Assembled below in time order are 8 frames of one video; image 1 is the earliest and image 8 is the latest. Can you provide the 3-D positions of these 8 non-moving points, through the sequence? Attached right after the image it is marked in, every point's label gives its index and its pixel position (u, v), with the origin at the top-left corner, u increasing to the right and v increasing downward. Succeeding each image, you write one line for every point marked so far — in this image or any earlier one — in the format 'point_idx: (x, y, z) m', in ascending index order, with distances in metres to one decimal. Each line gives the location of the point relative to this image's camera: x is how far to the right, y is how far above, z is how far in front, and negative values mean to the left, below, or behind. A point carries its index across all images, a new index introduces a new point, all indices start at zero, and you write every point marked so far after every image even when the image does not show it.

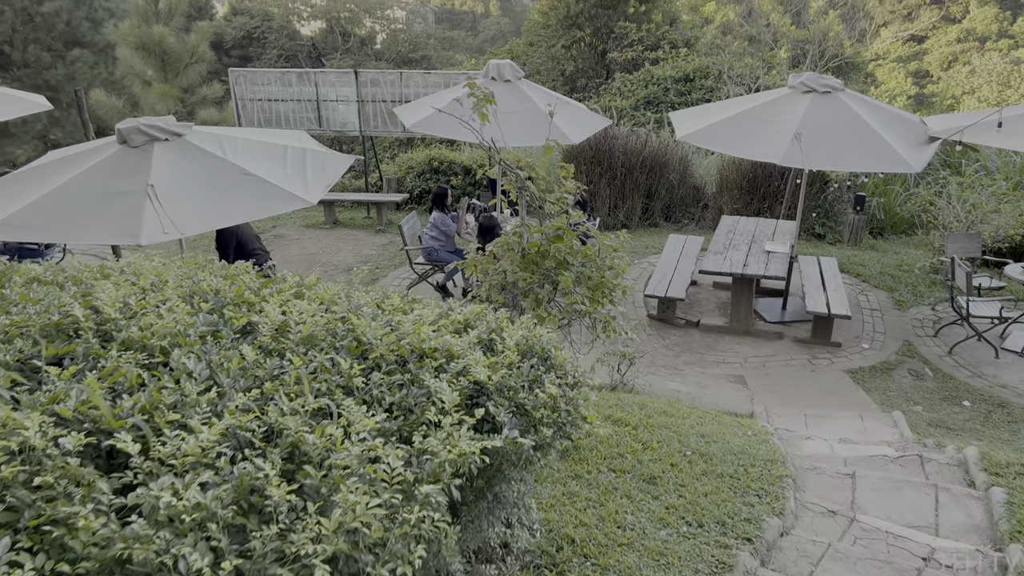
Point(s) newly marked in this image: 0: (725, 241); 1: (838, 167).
0: (+2.0, +0.5, +7.7) m
1: (+2.4, +0.9, +6.1) m
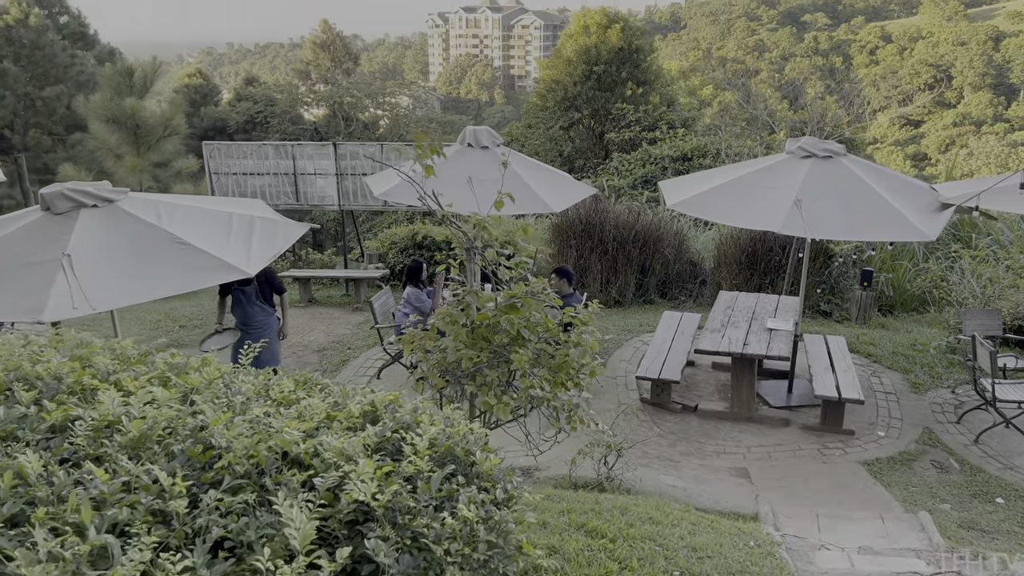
0: (+1.8, -0.2, +7.1) m
1: (+2.2, +0.3, +5.5) m
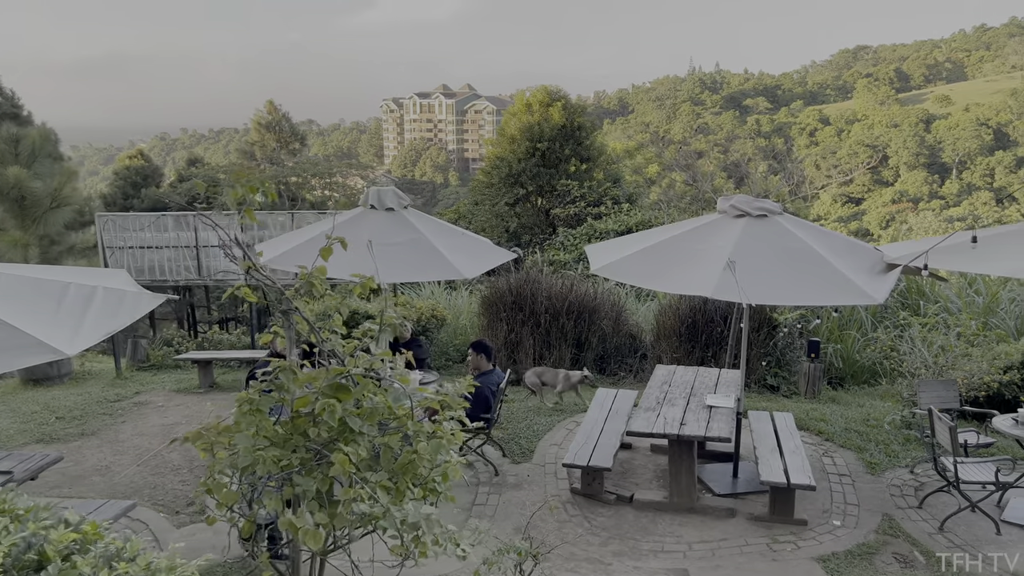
0: (+1.1, -0.8, +6.4) m
1: (+1.6, -0.1, +4.9) m
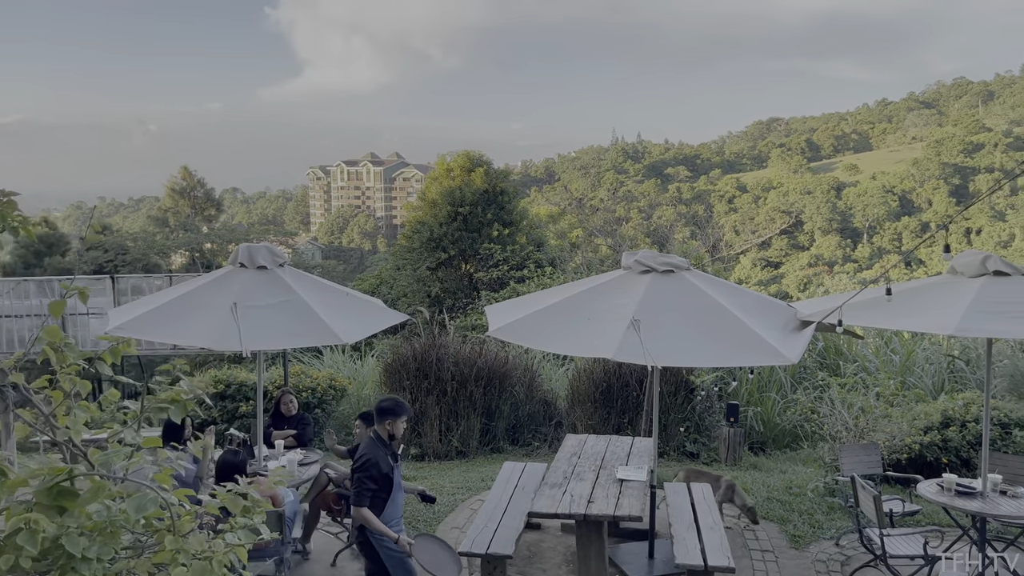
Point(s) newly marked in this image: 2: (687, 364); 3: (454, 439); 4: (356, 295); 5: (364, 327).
0: (+0.4, -1.3, +5.8) m
1: (+1.0, -0.4, +4.5) m
2: (+1.0, -0.4, +4.5) m
3: (-0.6, -1.5, +8.1) m
4: (-1.0, -0.1, +5.5) m
5: (-0.9, -0.3, +5.2) m
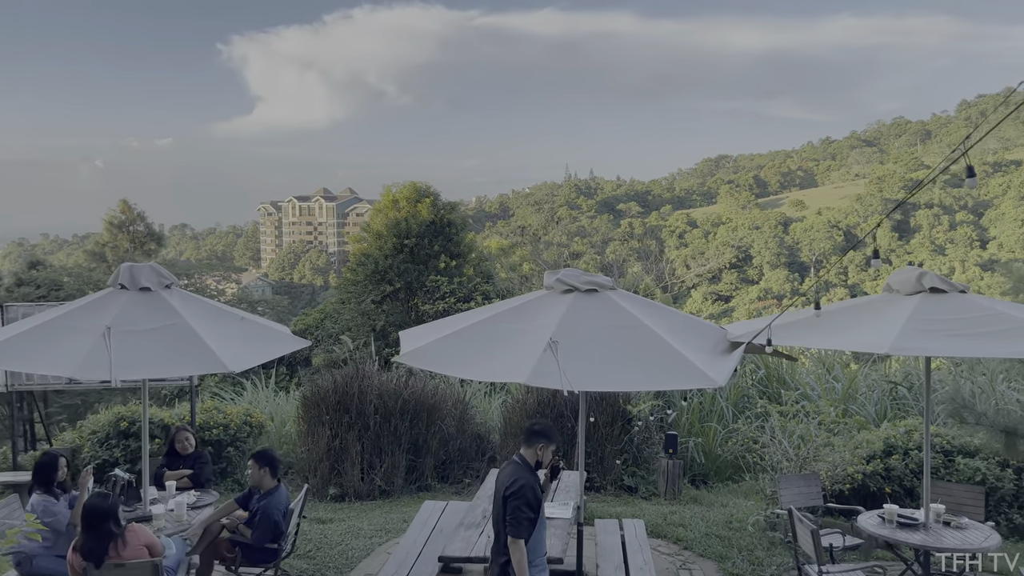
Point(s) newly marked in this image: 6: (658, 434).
0: (-0.2, -1.4, +5.4) m
1: (+0.5, -0.5, +4.1) m
2: (+0.5, -0.5, +4.1) m
3: (-1.2, -1.7, +7.6) m
4: (-1.6, -0.2, +5.1) m
5: (-1.5, -0.4, +4.7) m
6: (+1.5, -1.5, +8.4) m
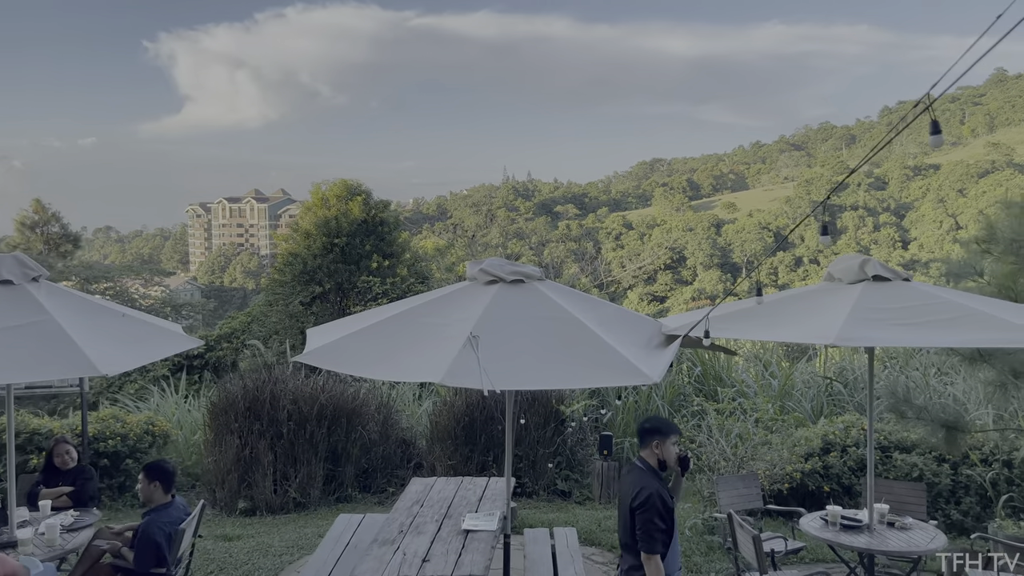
0: (-0.6, -1.4, +4.9) m
1: (+0.1, -0.4, +3.7) m
2: (+0.1, -0.4, +3.7) m
3: (-1.9, -1.7, +7.0) m
4: (-2.0, -0.2, +4.5) m
5: (-1.9, -0.3, +4.2) m
6: (+0.8, -1.4, +8.0) m
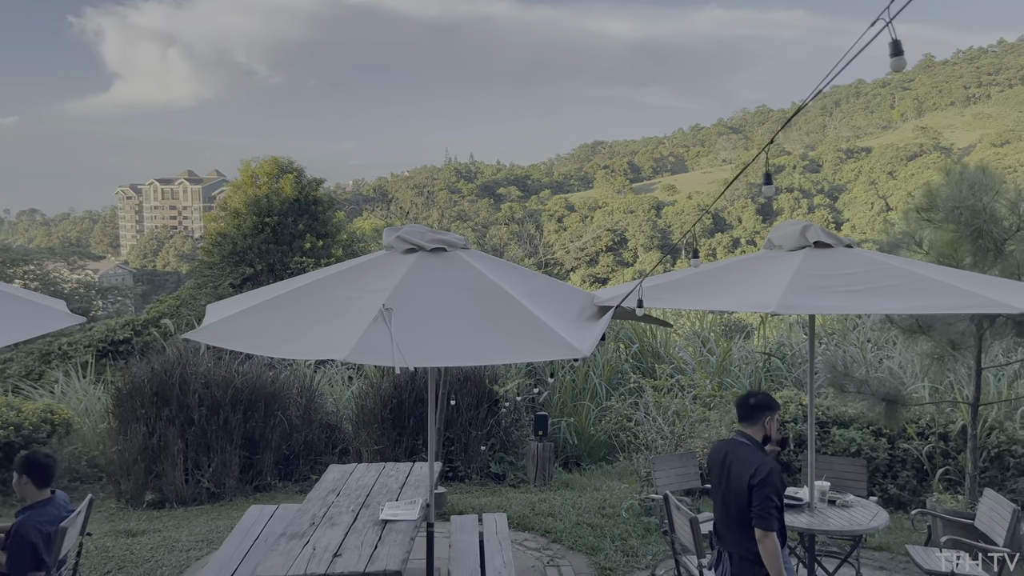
0: (-1.1, -1.2, +4.5) m
1: (-0.2, -0.3, +3.4) m
2: (-0.2, -0.3, +3.4) m
3: (-2.4, -1.5, +6.5) m
4: (-2.4, 0.0, +4.0) m
5: (-2.3, -0.2, +3.7) m
6: (+0.2, -1.2, +7.7) m
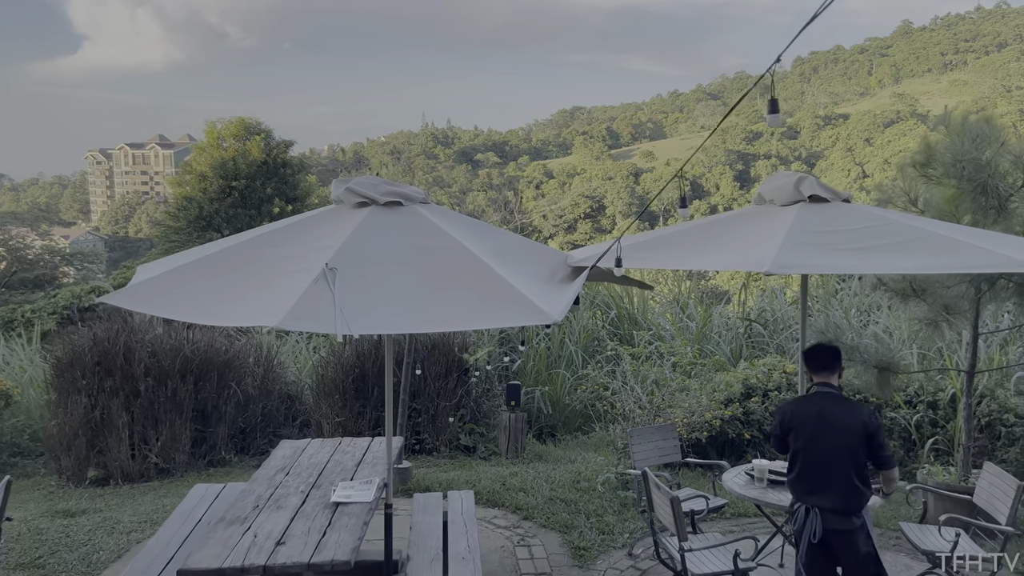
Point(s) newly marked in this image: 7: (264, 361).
0: (-1.2, -1.0, +4.1) m
1: (-0.4, -0.1, +2.9) m
2: (-0.4, -0.1, +3.0) m
3: (-2.7, -1.2, +6.1) m
4: (-2.6, +0.2, +3.5) m
5: (-2.4, 0.0, +3.2) m
6: (-0.1, -0.9, +7.4) m
7: (-2.1, -0.6, +6.9) m
